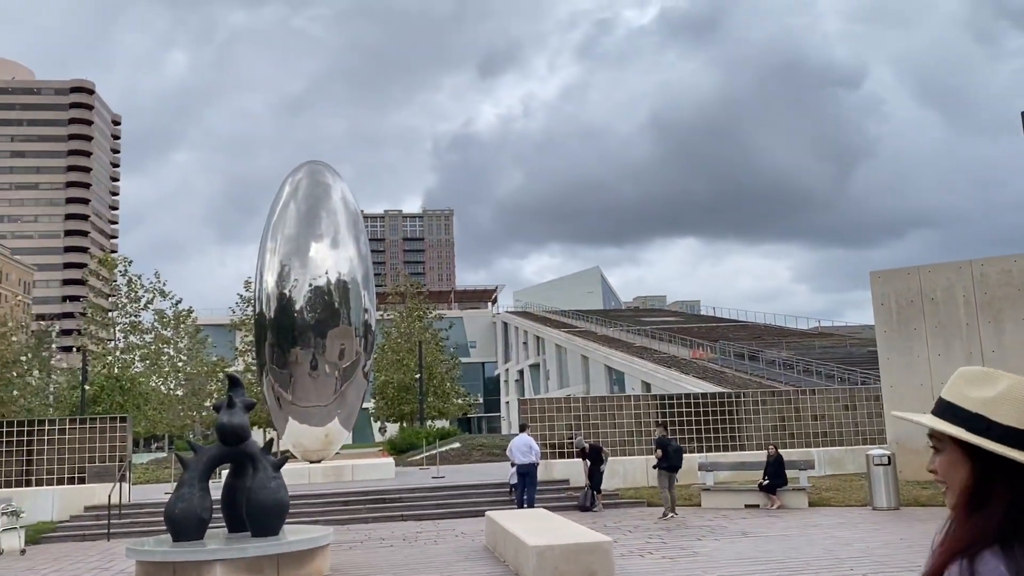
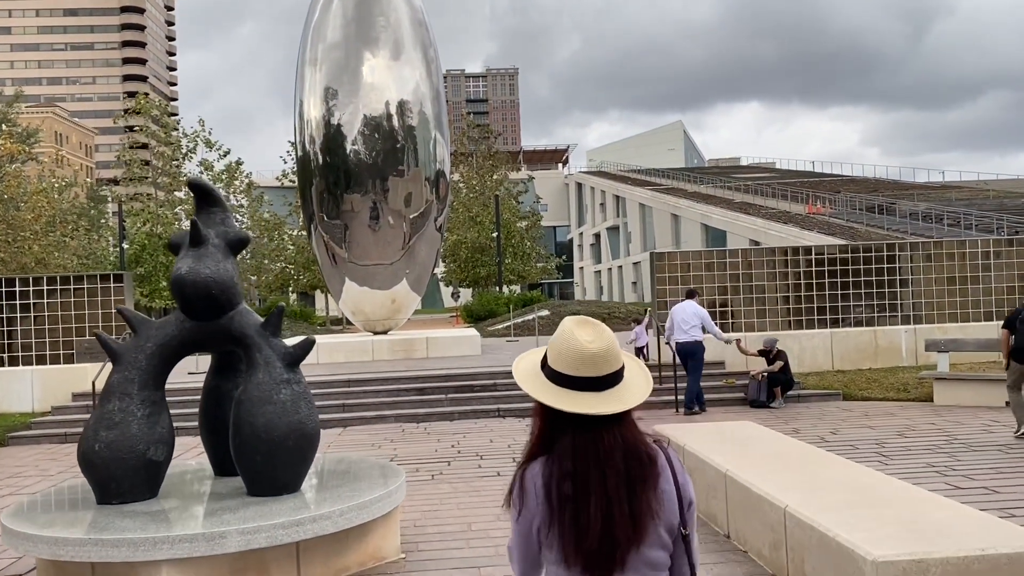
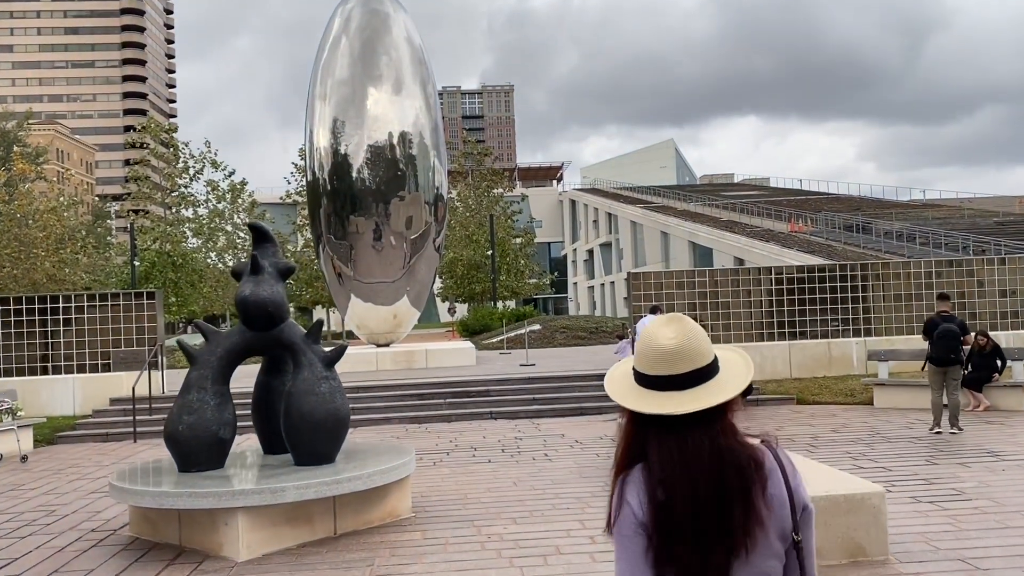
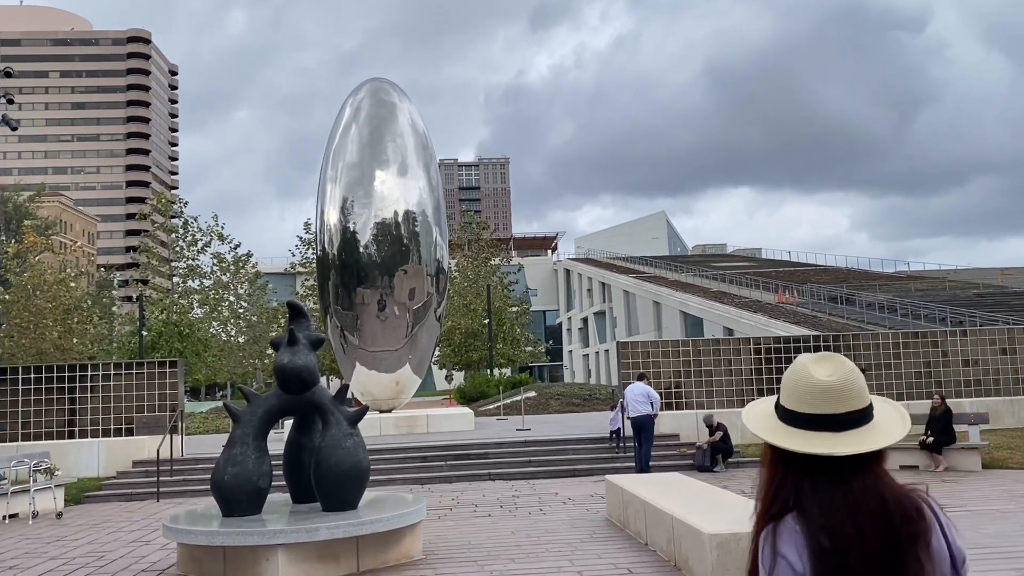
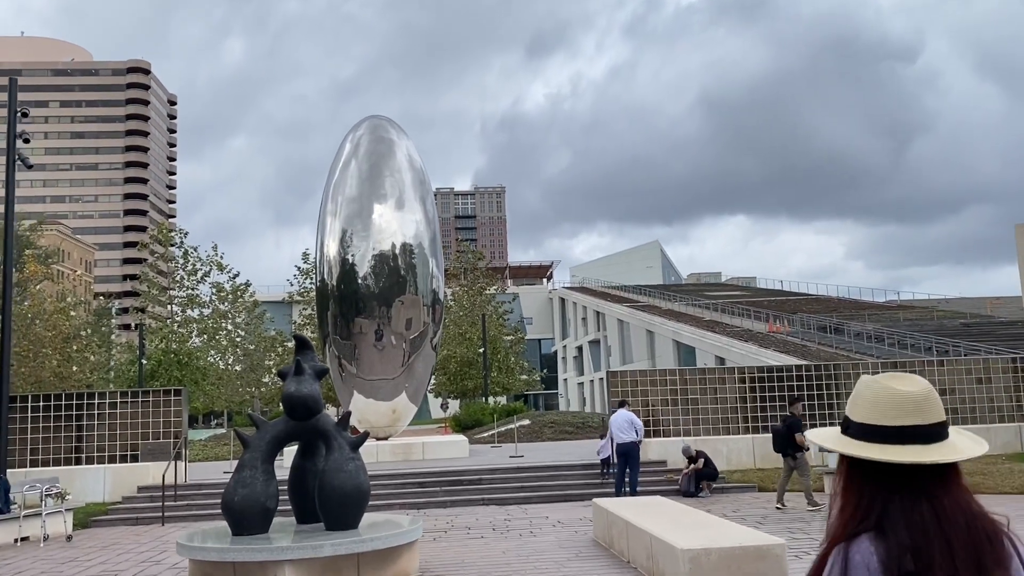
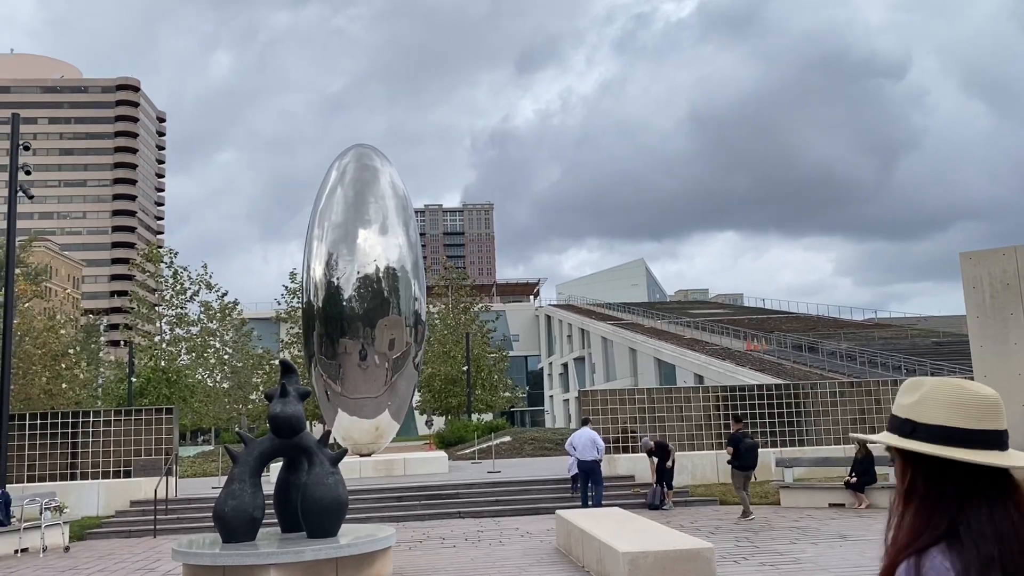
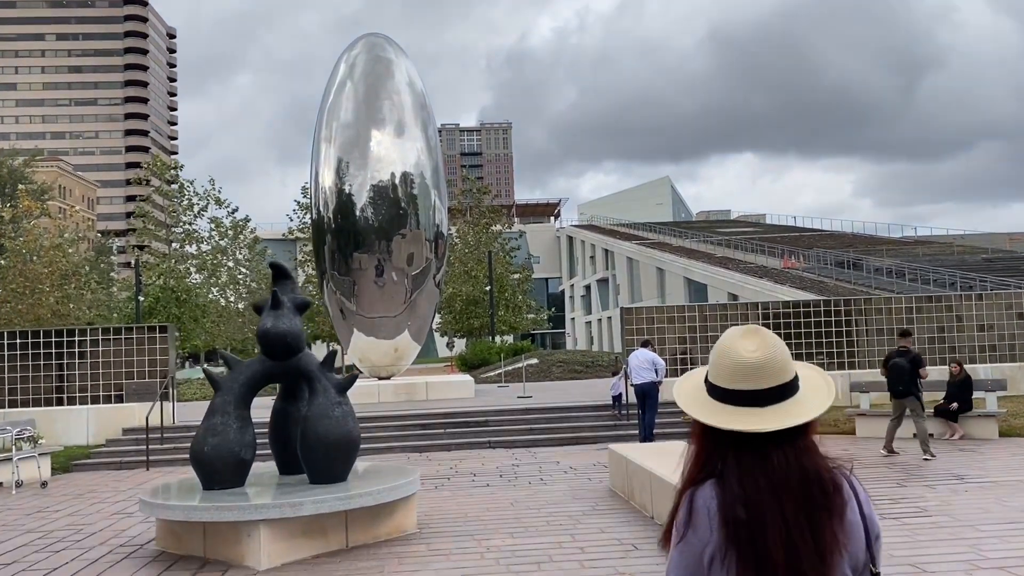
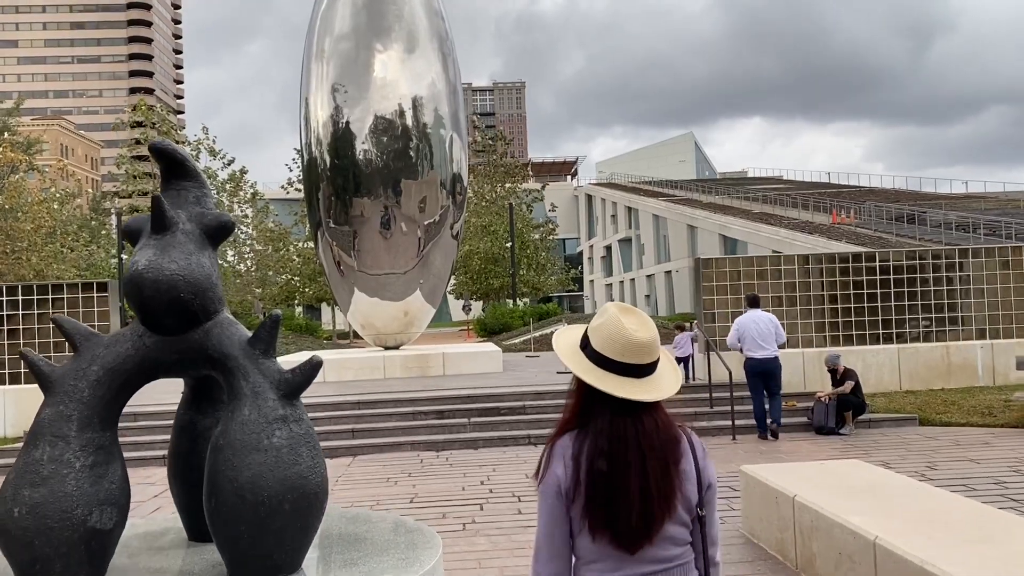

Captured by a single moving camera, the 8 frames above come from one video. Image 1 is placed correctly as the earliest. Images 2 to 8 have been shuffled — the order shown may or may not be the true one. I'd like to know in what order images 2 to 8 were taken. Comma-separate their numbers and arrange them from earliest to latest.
6, 5, 4, 7, 3, 2, 8
